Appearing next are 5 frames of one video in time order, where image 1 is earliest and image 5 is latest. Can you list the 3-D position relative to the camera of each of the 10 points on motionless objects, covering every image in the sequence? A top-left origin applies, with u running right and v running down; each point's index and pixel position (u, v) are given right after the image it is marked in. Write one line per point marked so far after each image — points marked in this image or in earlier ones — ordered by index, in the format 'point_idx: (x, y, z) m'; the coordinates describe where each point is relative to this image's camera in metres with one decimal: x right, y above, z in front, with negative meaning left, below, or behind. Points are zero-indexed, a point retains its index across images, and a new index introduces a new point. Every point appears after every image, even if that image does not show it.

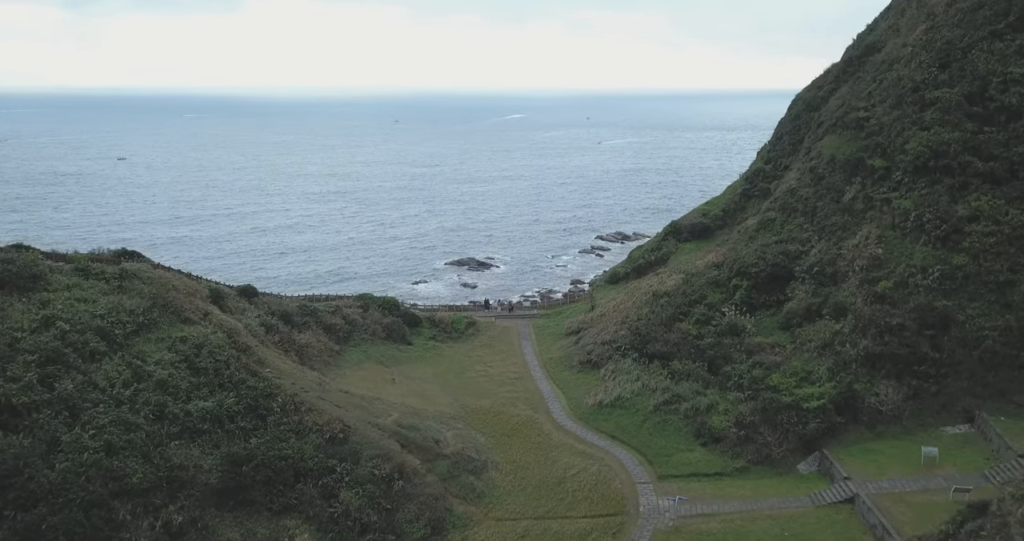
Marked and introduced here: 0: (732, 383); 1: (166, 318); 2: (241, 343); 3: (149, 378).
0: (+6.3, -3.3, +19.5) m
1: (-9.1, -1.2, +17.7) m
2: (-7.3, -2.0, +18.1) m
3: (-8.3, -2.5, +15.4) m
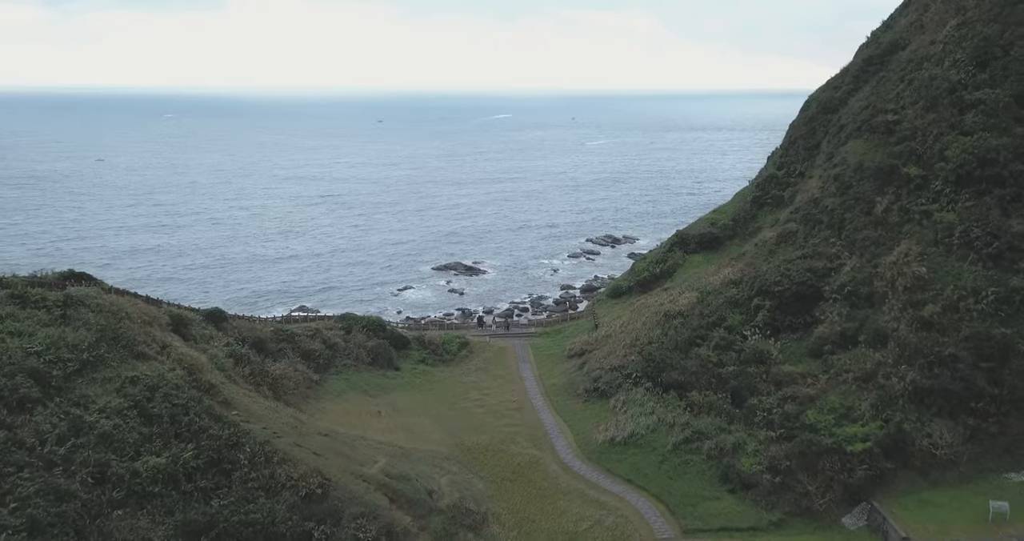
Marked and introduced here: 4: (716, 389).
0: (+6.4, -3.8, +17.4) m
1: (-9.0, -1.9, +15.3) m
2: (-7.2, -2.6, +15.7) m
3: (-8.1, -3.1, +13.0) m
4: (+5.7, -3.3, +18.9) m
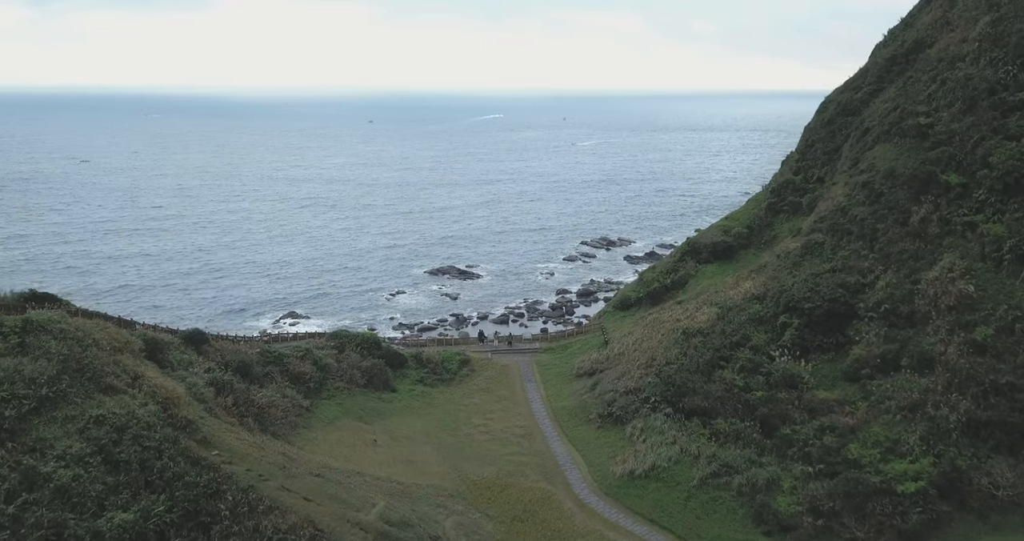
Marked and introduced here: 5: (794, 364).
0: (+6.7, -4.3, +15.9) m
1: (-8.7, -2.4, +13.5) m
2: (-6.9, -3.1, +14.0) m
3: (-7.8, -3.6, +11.3) m
4: (+6.0, -3.8, +17.4) m
5: (+7.5, -2.5, +18.0) m
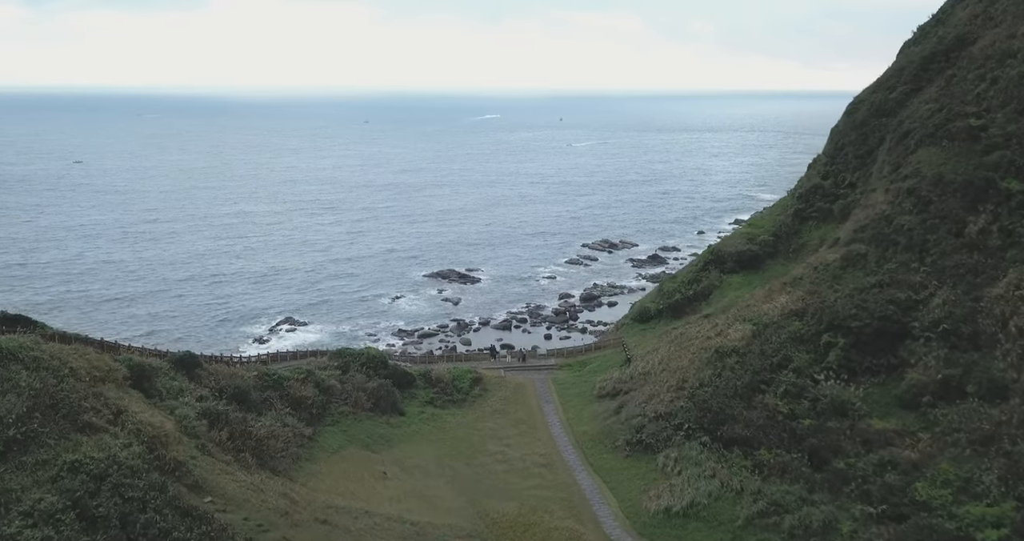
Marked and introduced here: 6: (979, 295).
0: (+7.2, -4.7, +14.4) m
1: (-8.1, -2.8, +11.9) m
2: (-6.3, -3.5, +12.4) m
3: (-7.2, -4.0, +9.6) m
4: (+6.5, -4.1, +15.9) m
5: (+8.1, -2.9, +16.5) m
6: (+11.1, -0.6, +16.0) m
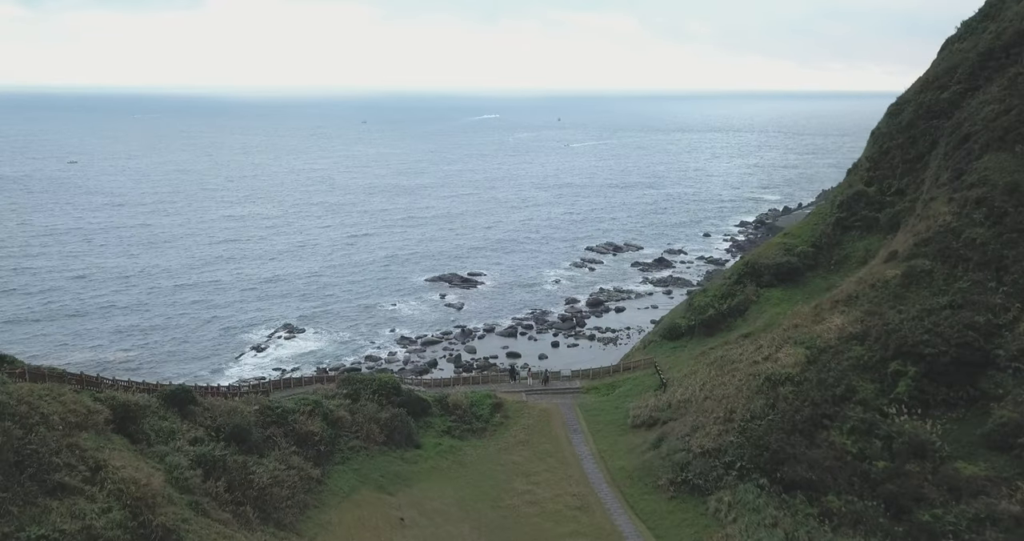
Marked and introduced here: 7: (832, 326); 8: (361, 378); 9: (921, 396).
0: (+8.0, -5.1, +12.5) m
1: (-7.4, -3.3, +10.0) m
2: (-5.6, -4.0, +10.5) m
3: (-6.4, -4.5, +7.7) m
4: (+7.3, -4.6, +14.0) m
5: (+8.9, -3.4, +14.7) m
6: (+11.8, -1.1, +14.1) m
7: (+8.6, -1.5, +18.3) m
8: (-4.4, -3.1, +19.5) m
9: (+9.2, -2.8, +15.2) m
